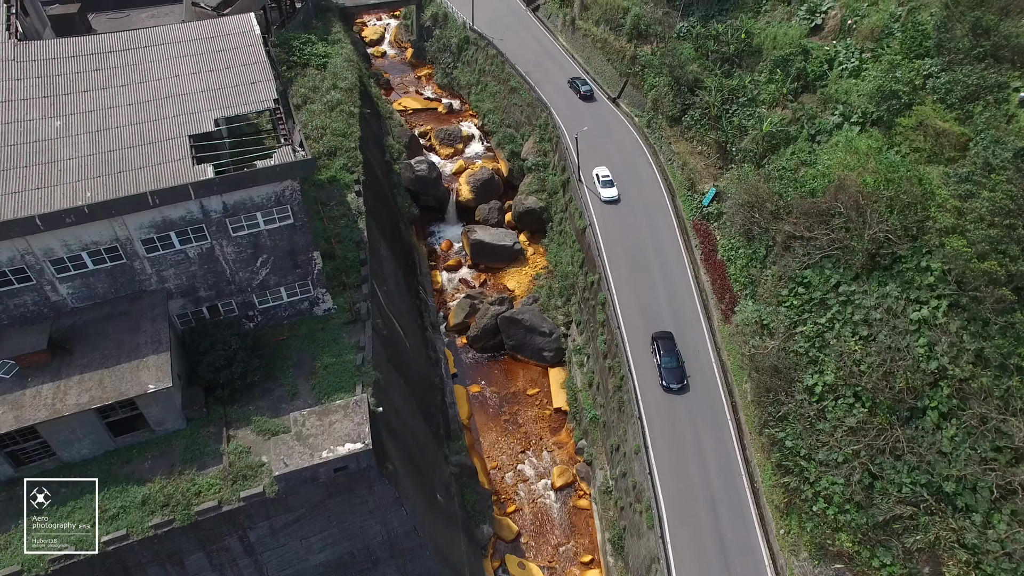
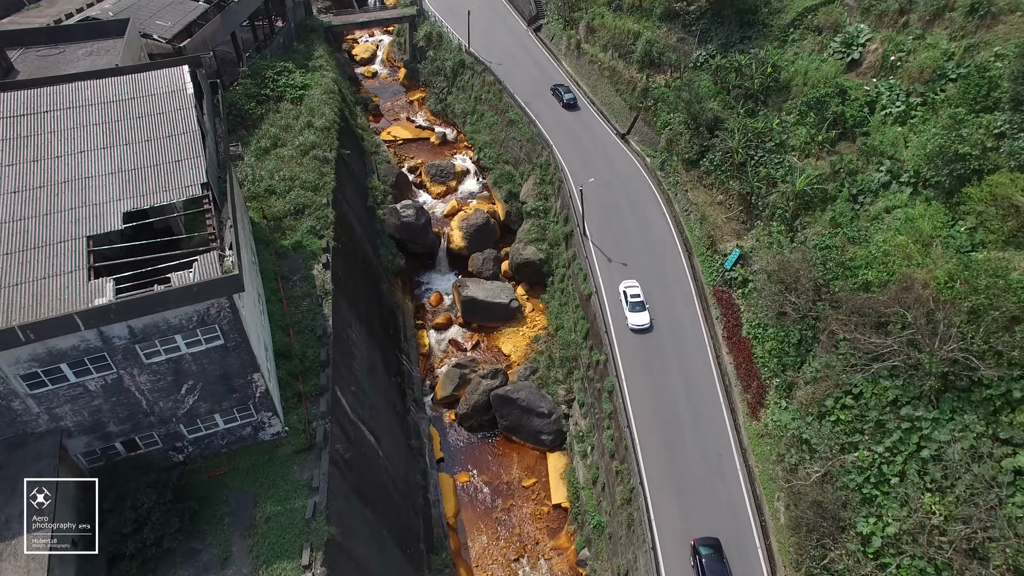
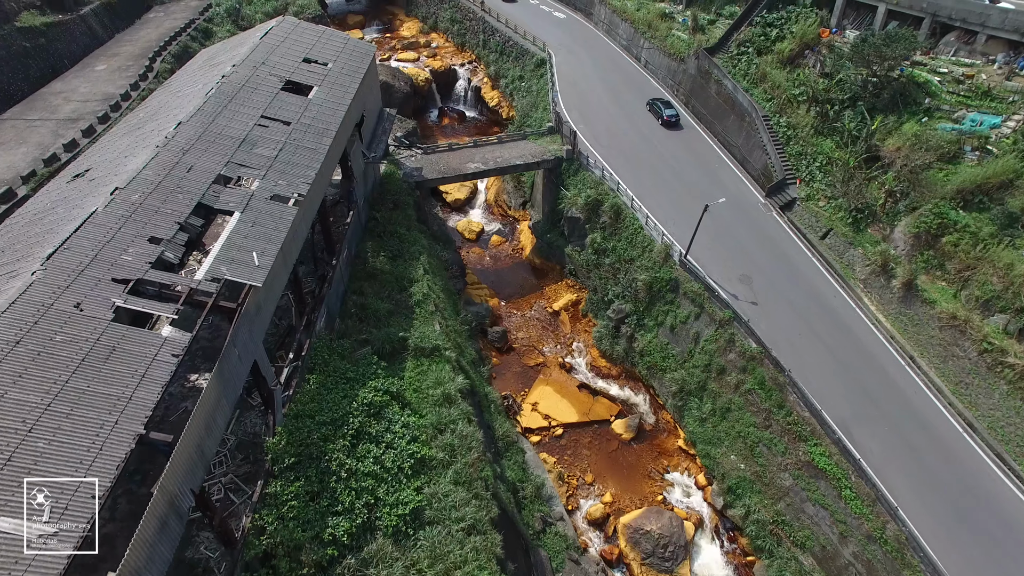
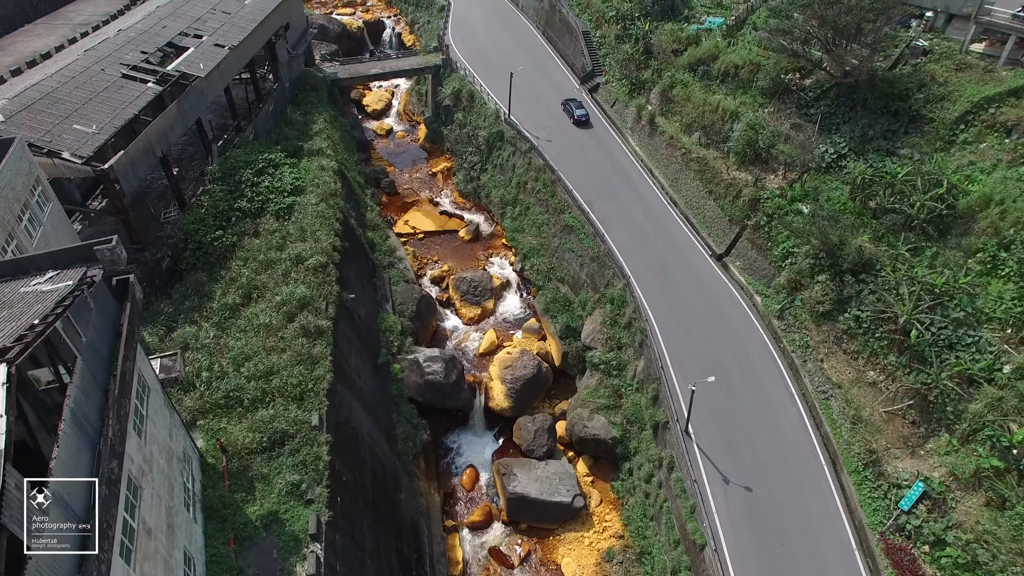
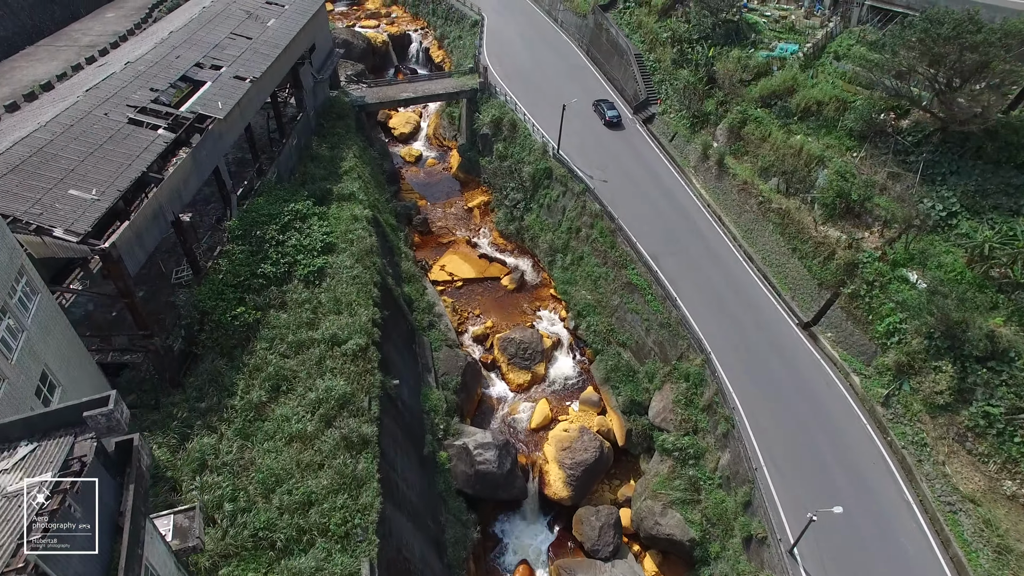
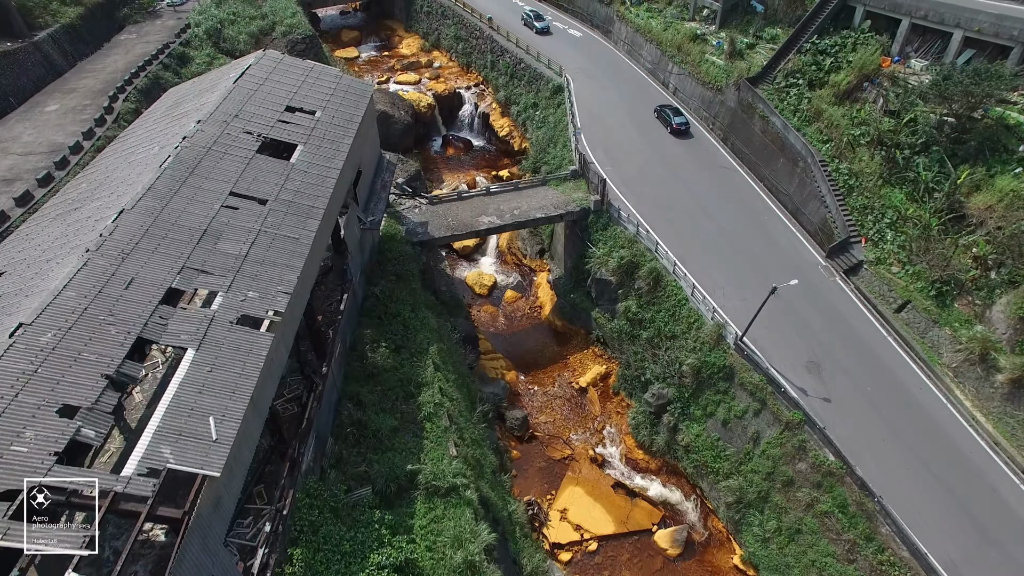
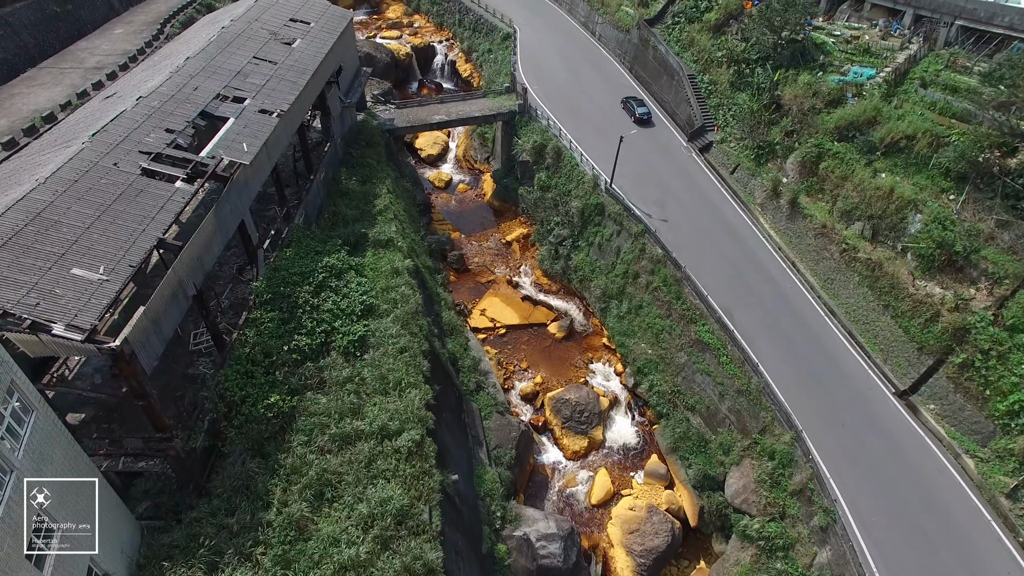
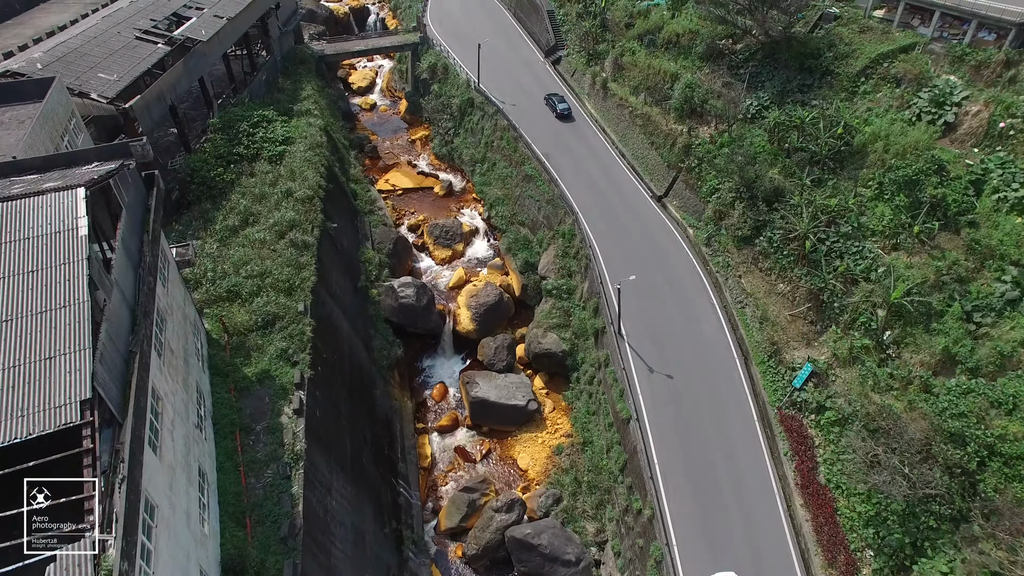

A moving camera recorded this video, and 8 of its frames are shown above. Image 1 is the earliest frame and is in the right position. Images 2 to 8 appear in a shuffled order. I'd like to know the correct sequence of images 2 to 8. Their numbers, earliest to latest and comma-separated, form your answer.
2, 8, 4, 5, 7, 3, 6
